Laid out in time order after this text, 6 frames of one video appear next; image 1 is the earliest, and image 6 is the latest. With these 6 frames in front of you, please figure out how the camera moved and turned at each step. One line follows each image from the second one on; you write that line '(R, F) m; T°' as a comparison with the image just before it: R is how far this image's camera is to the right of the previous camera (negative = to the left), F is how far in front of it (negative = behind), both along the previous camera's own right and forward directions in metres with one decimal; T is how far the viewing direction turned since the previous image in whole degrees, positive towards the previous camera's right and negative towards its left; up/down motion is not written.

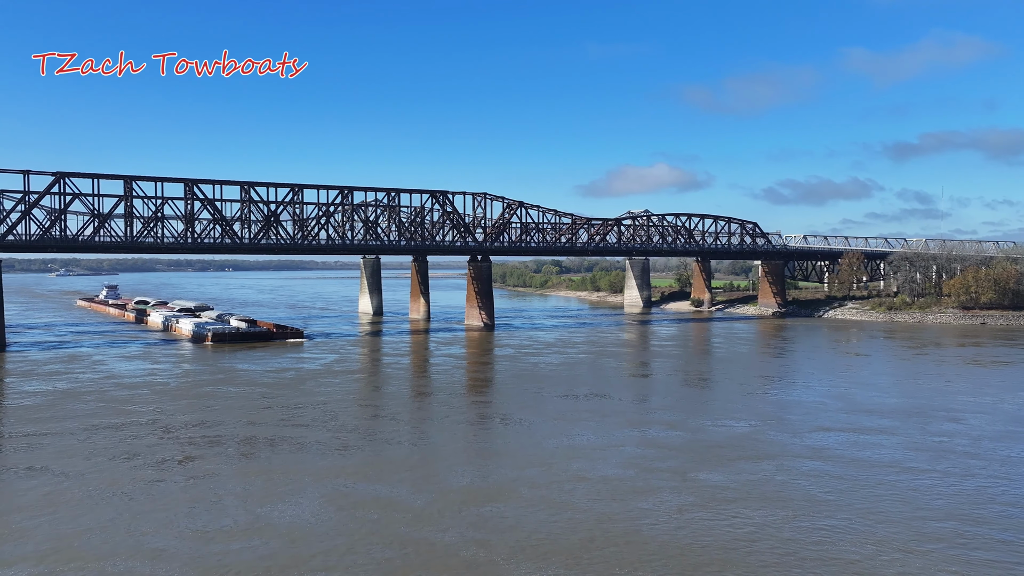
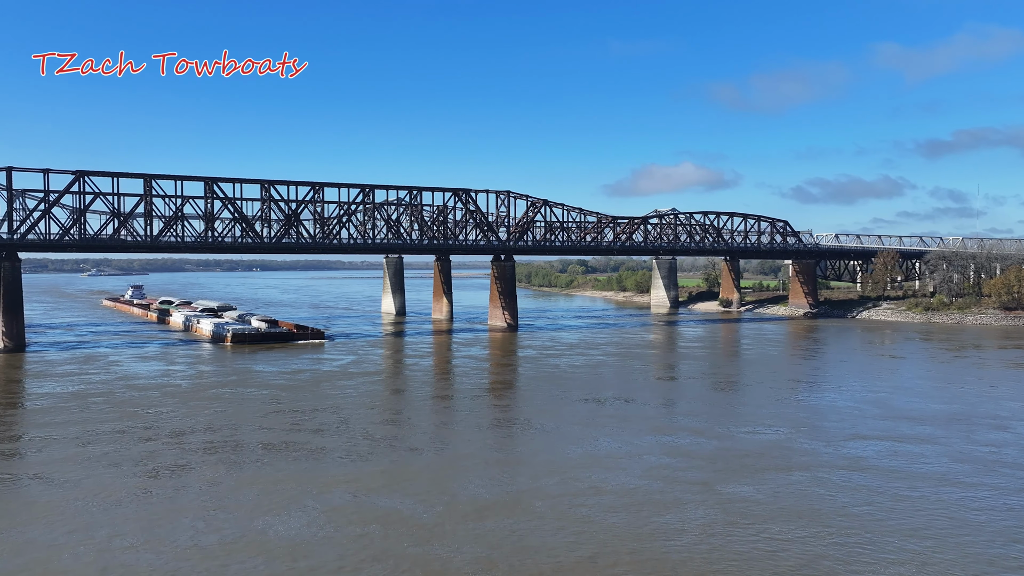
(+0.3, +1.1) m; -2°
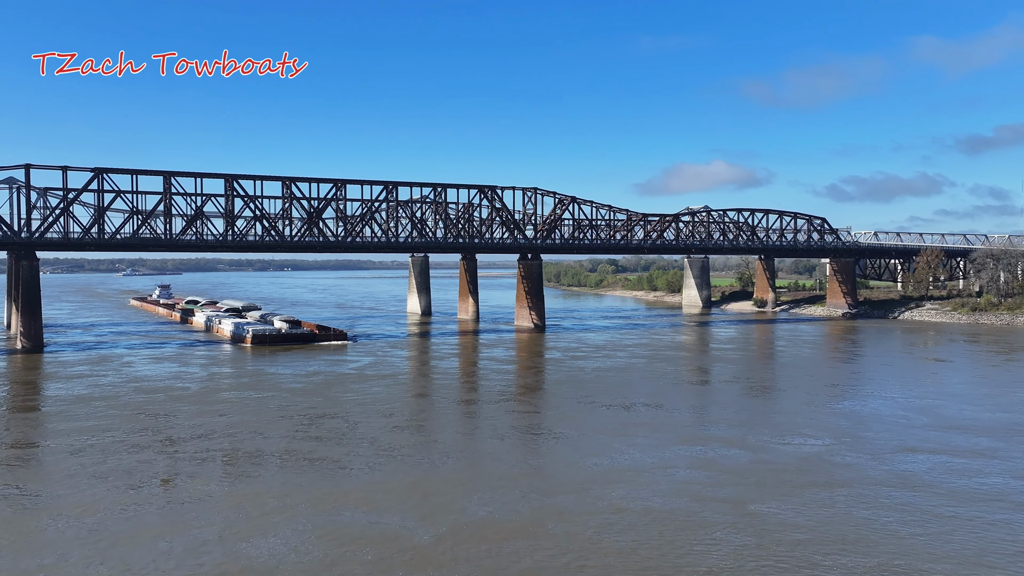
(+0.4, +1.5) m; -2°
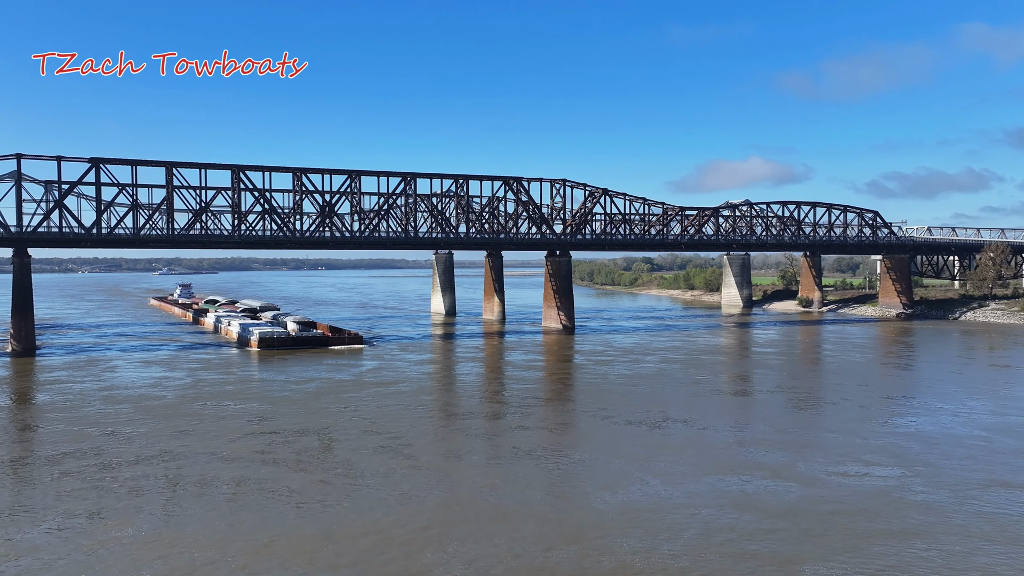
(+0.8, +3.6) m; -3°
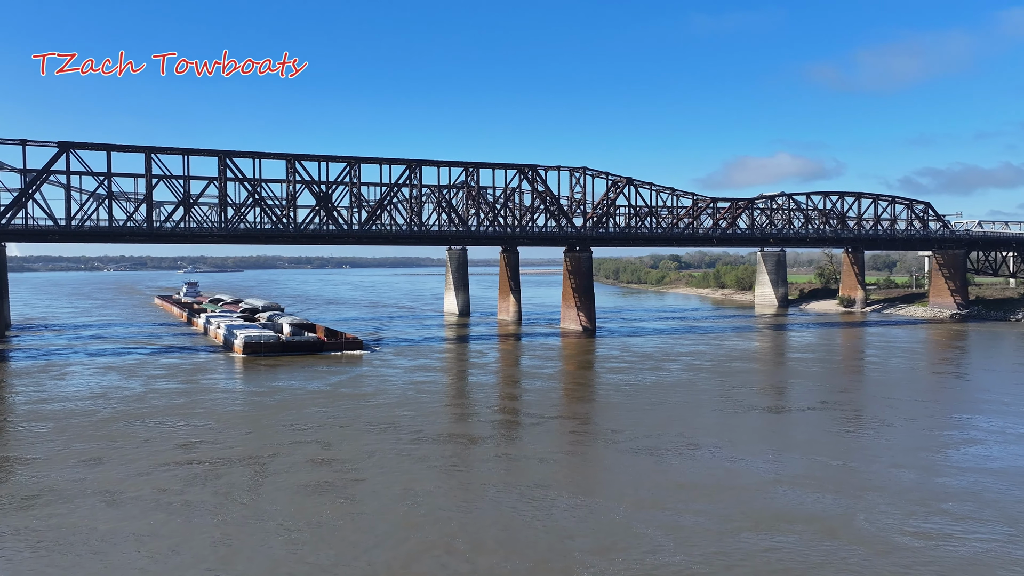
(+1.0, +4.3) m; -2°
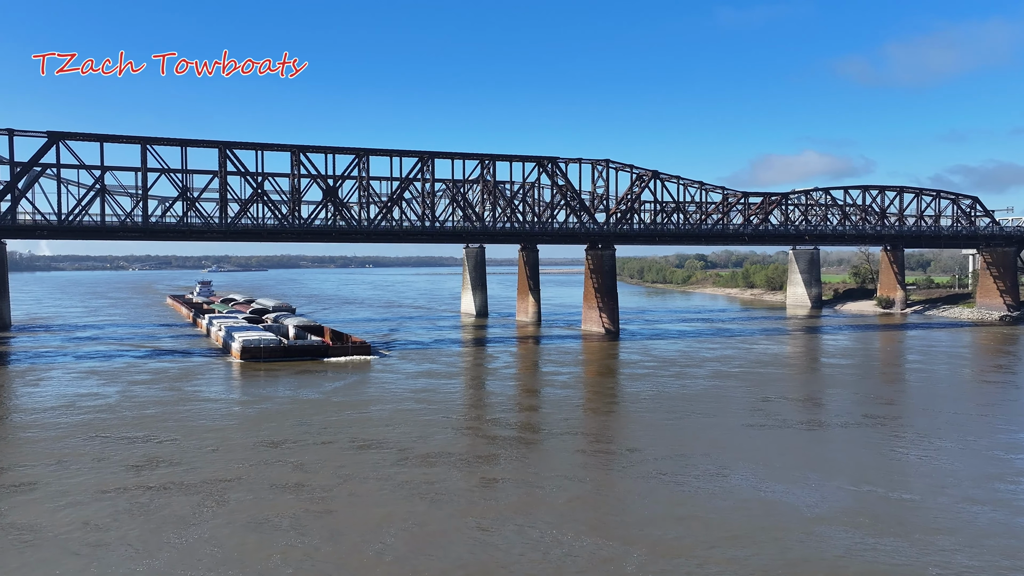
(+0.5, +2.6) m; -2°
